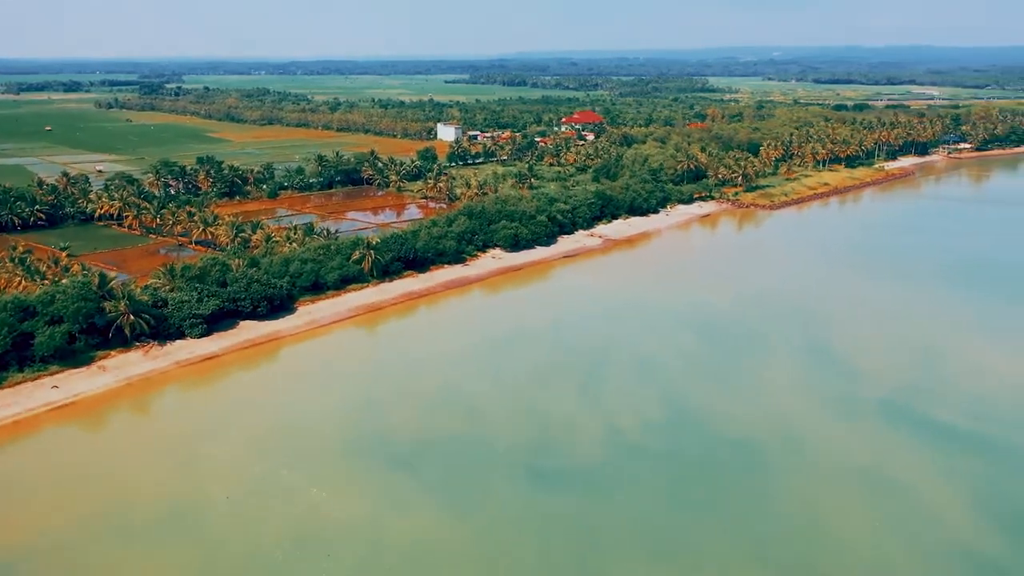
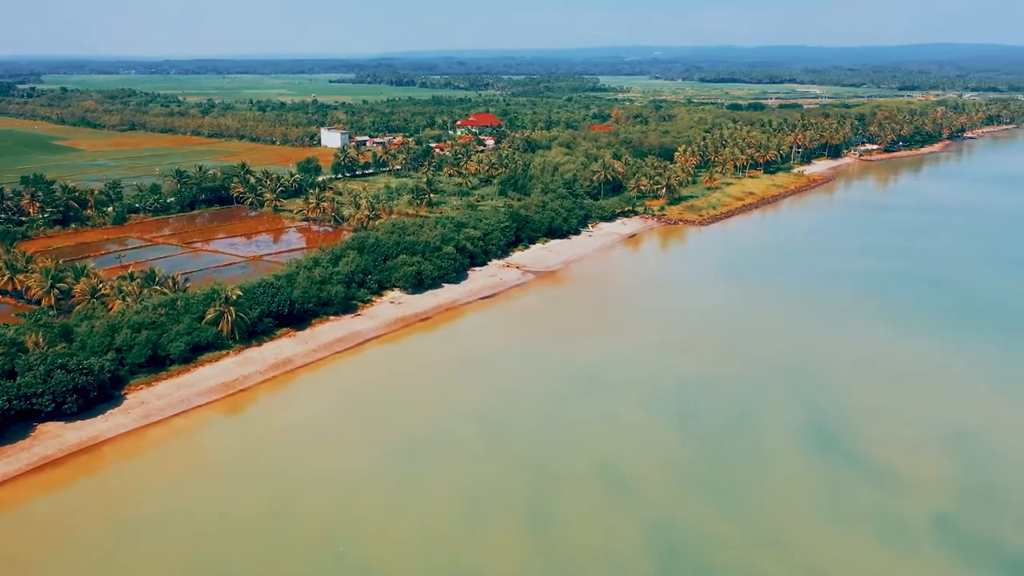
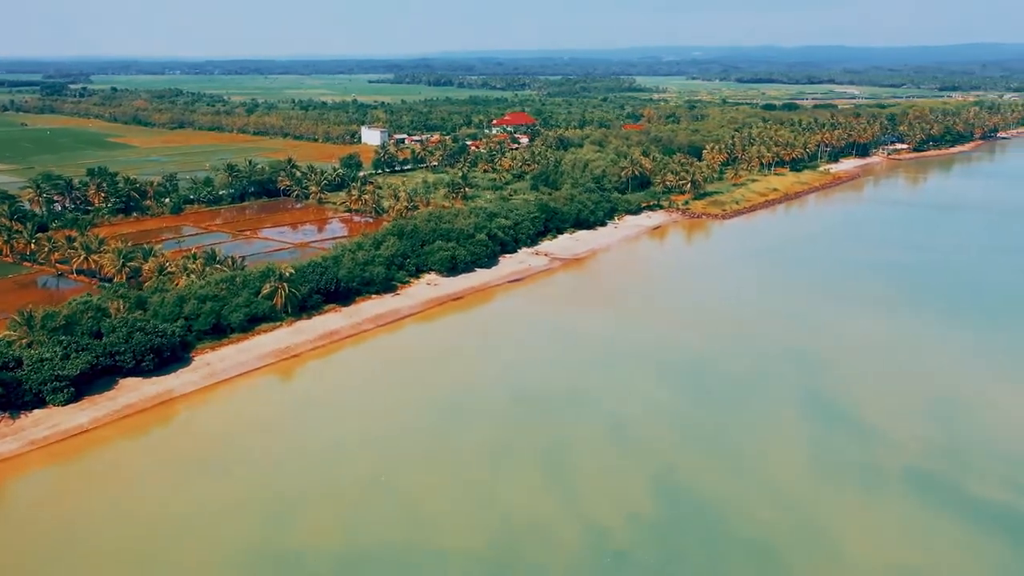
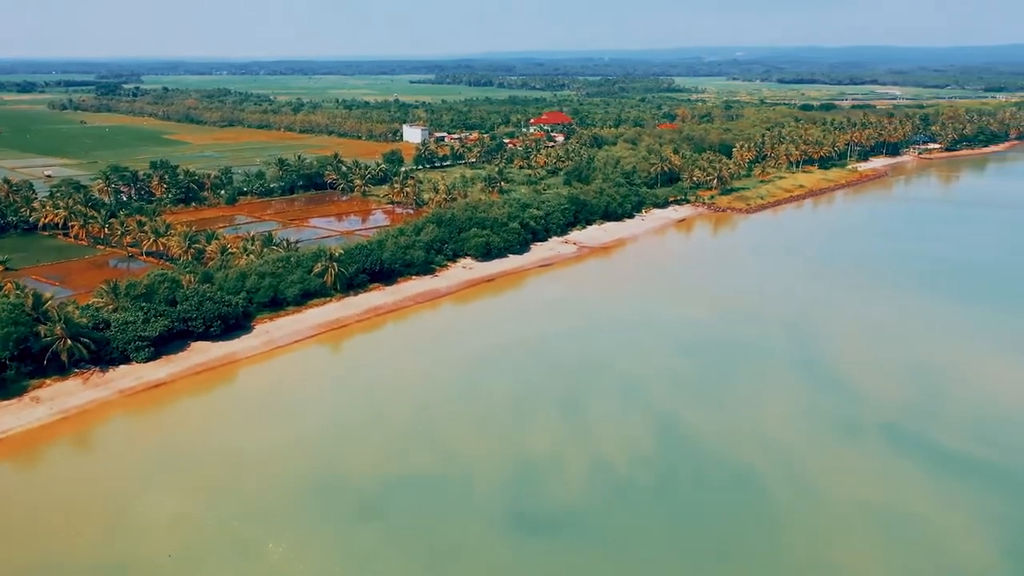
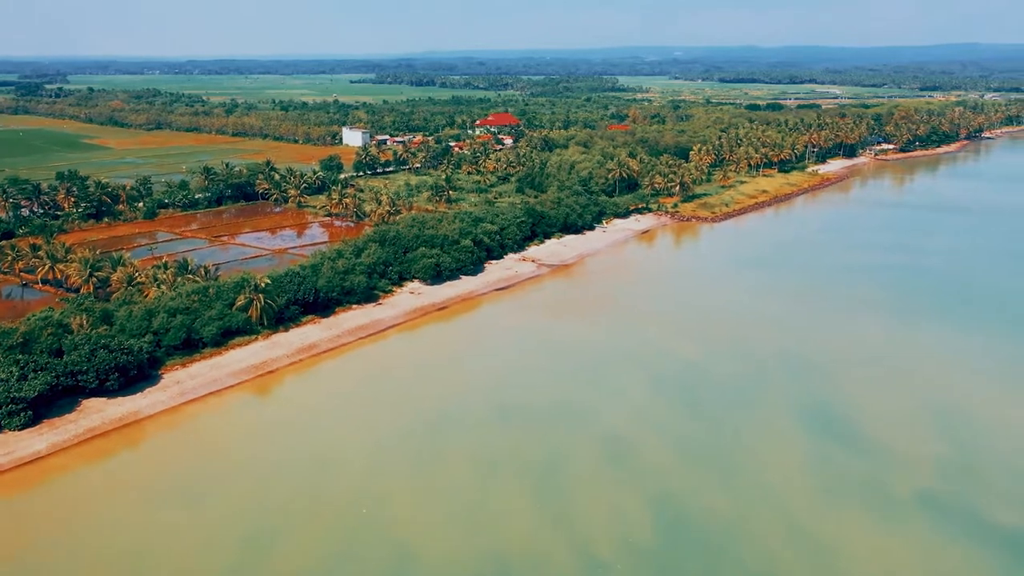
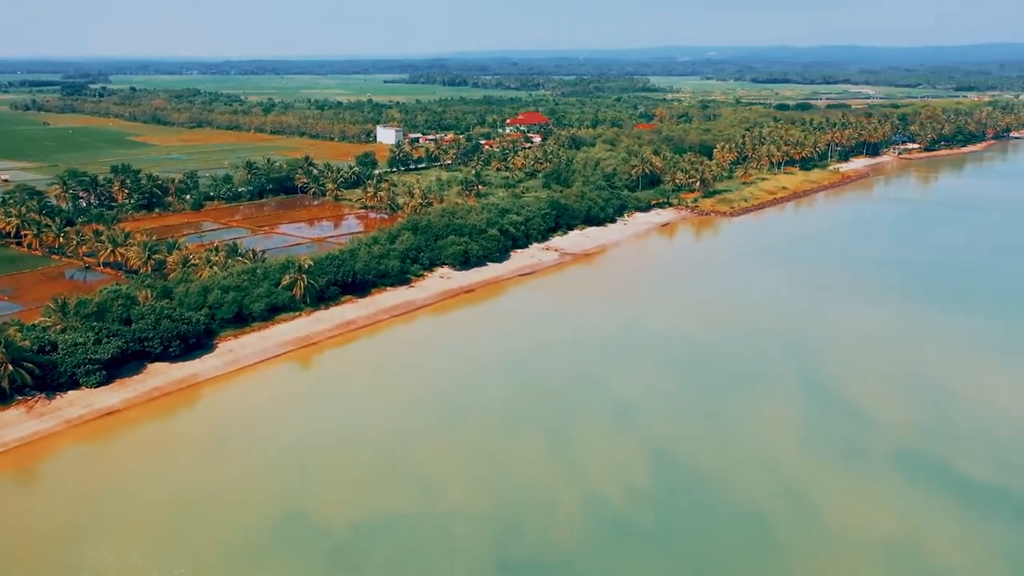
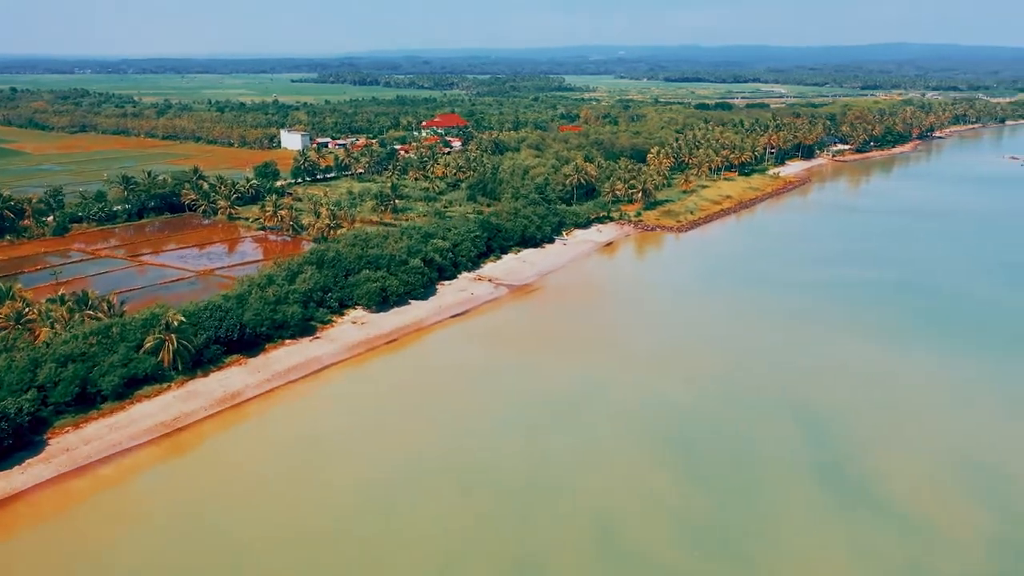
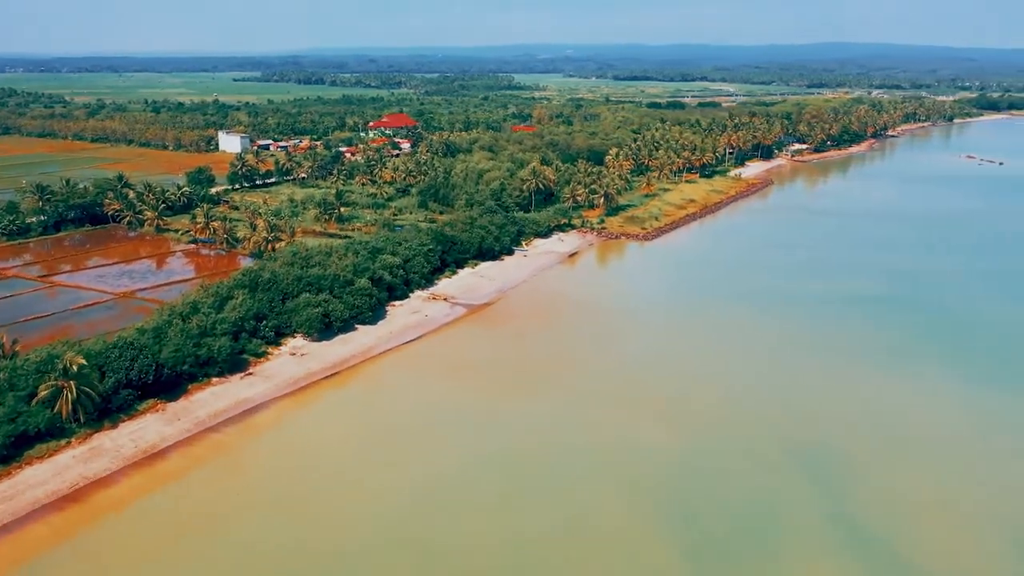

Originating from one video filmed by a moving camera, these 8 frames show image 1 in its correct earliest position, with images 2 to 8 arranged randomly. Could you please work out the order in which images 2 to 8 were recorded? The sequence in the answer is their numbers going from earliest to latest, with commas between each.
4, 6, 3, 5, 2, 7, 8
